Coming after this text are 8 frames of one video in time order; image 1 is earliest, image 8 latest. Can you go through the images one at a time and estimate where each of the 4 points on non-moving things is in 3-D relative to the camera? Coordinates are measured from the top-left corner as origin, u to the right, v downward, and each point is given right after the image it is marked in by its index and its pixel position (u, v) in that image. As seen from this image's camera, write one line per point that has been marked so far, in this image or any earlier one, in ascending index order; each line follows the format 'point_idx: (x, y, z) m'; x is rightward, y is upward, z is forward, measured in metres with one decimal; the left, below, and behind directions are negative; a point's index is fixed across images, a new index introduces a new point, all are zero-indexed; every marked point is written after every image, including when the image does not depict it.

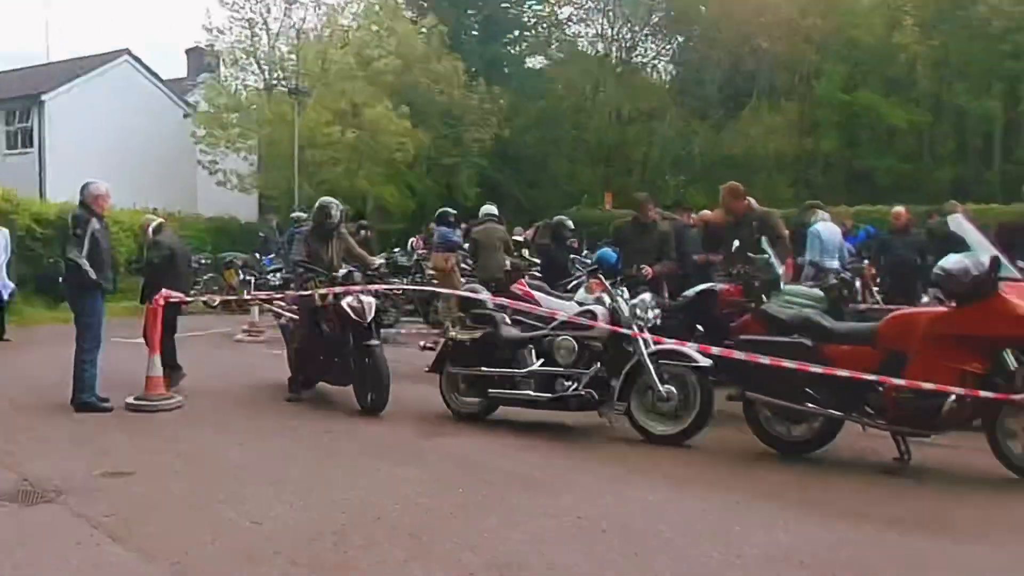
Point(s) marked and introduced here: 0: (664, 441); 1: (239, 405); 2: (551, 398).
0: (+0.8, -0.8, +7.5) m
1: (-1.8, -0.8, +8.9) m
2: (+0.2, -0.6, +7.7) m
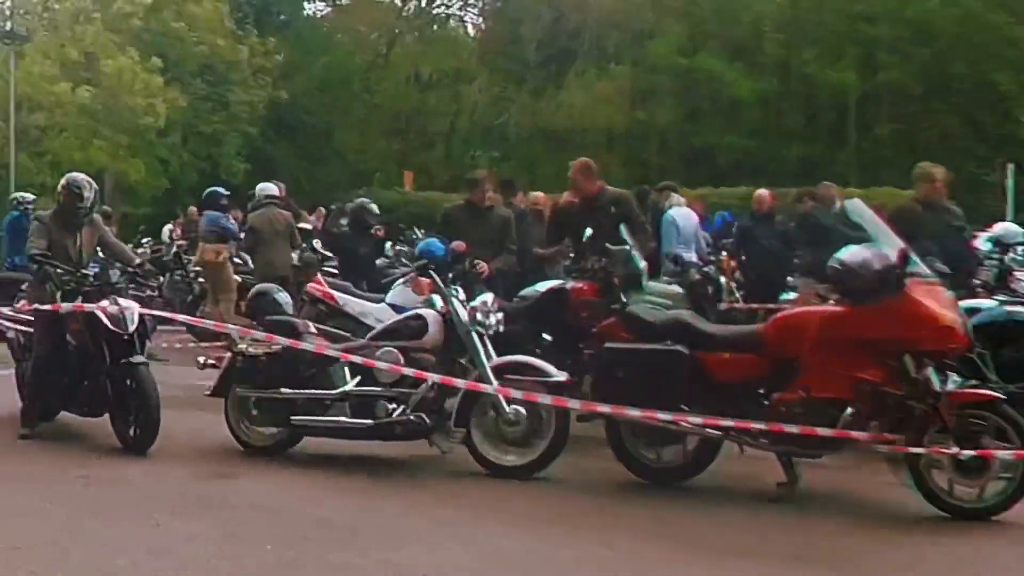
0: (0.0, -0.8, +6.0) m
1: (-2.8, -0.8, +7.0) m
2: (-0.6, -0.6, +6.1) m
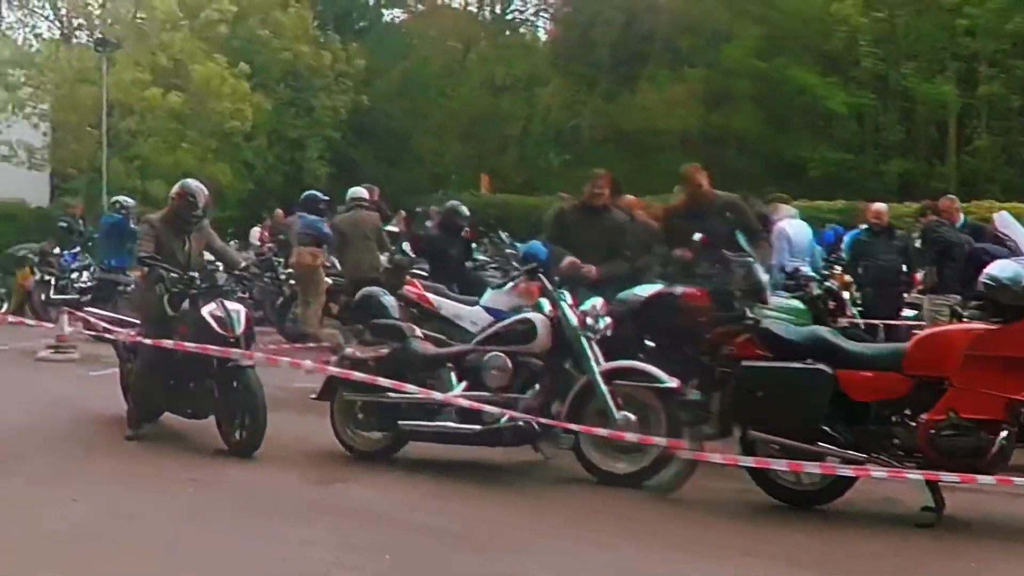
0: (+0.5, -0.8, +5.9) m
1: (-2.3, -0.8, +7.0) m
2: (-0.2, -0.6, +6.0) m
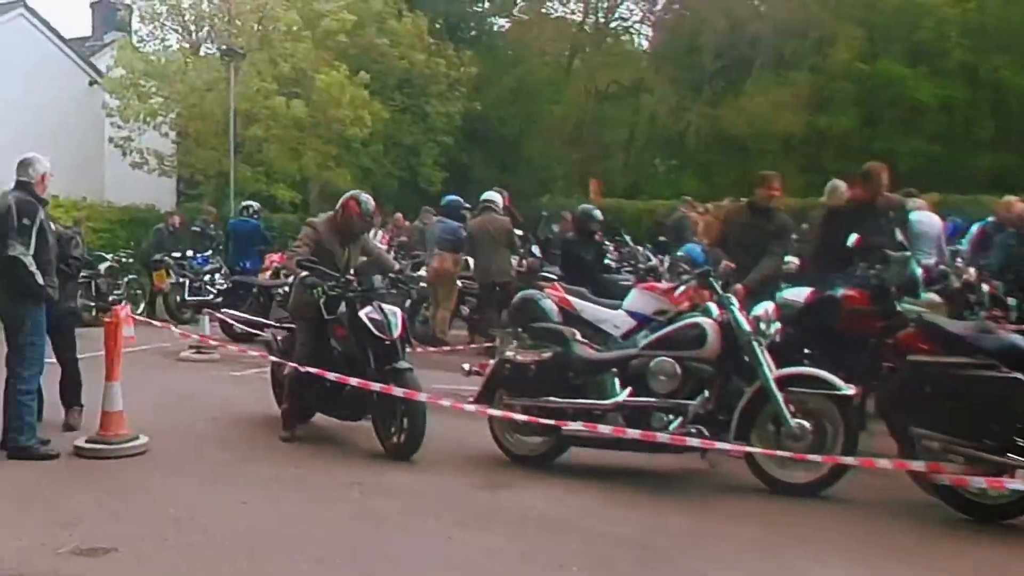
0: (+1.1, -0.8, +5.7) m
1: (-1.5, -0.8, +7.0) m
2: (+0.5, -0.6, +5.9) m
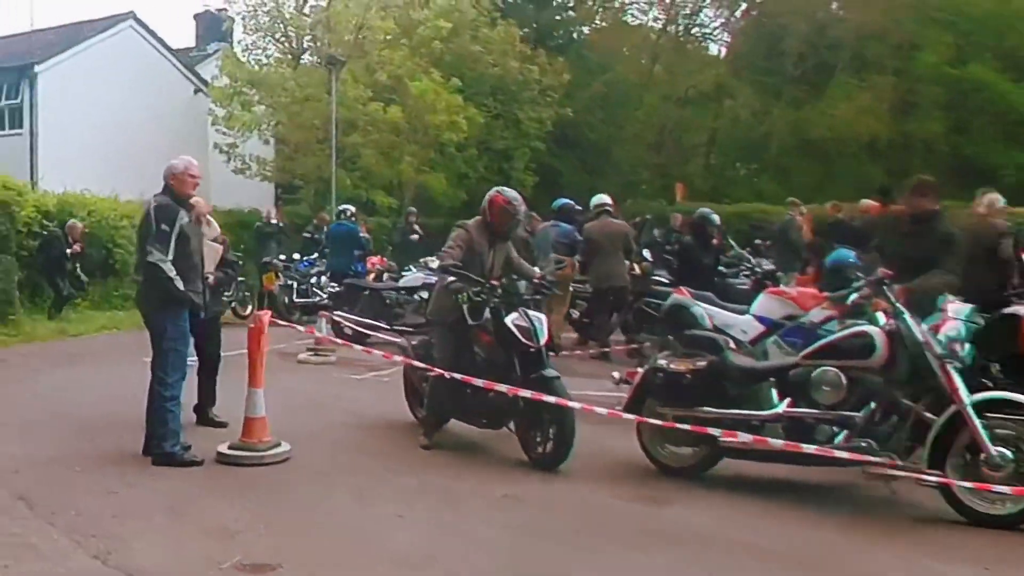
0: (+1.8, -0.9, +5.4) m
1: (-0.7, -0.8, +6.9) m
2: (+1.2, -0.7, +5.6) m
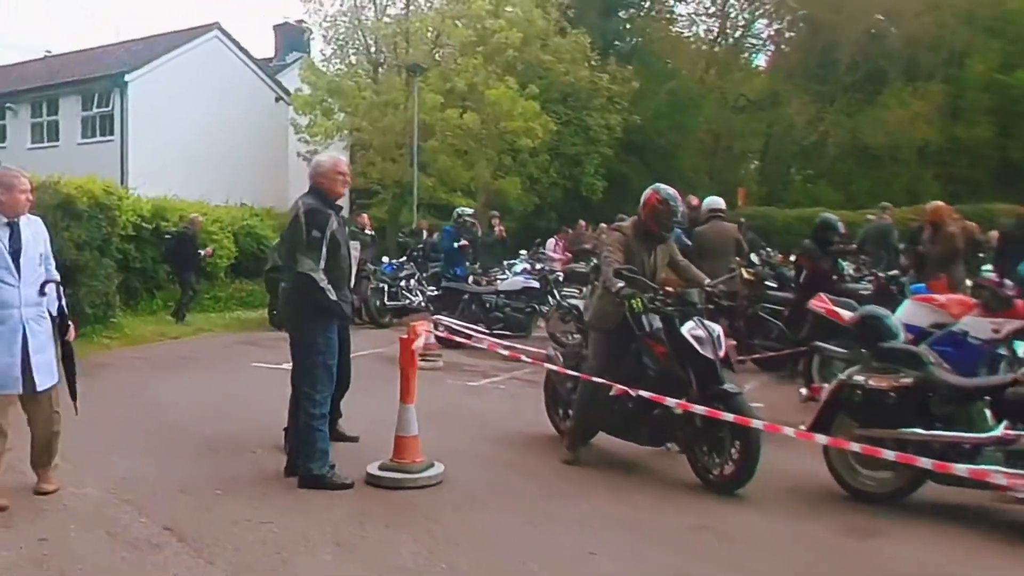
0: (+2.4, -0.9, +4.7) m
1: (0.0, -0.8, +6.4) m
2: (+1.9, -0.7, +4.9) m
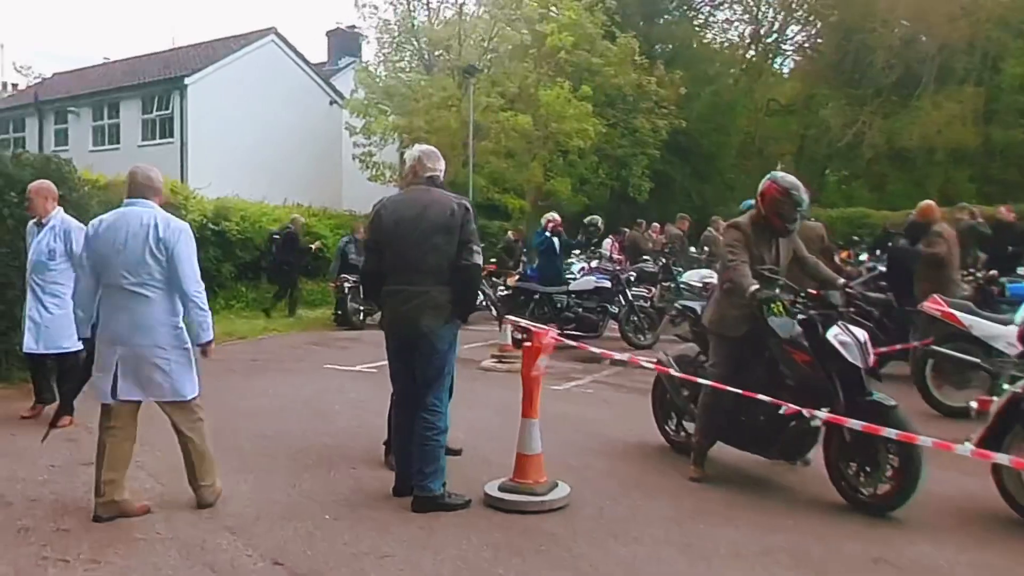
0: (+2.9, -0.9, +4.0) m
1: (+0.5, -0.8, +5.8) m
2: (+2.3, -0.7, +4.3) m
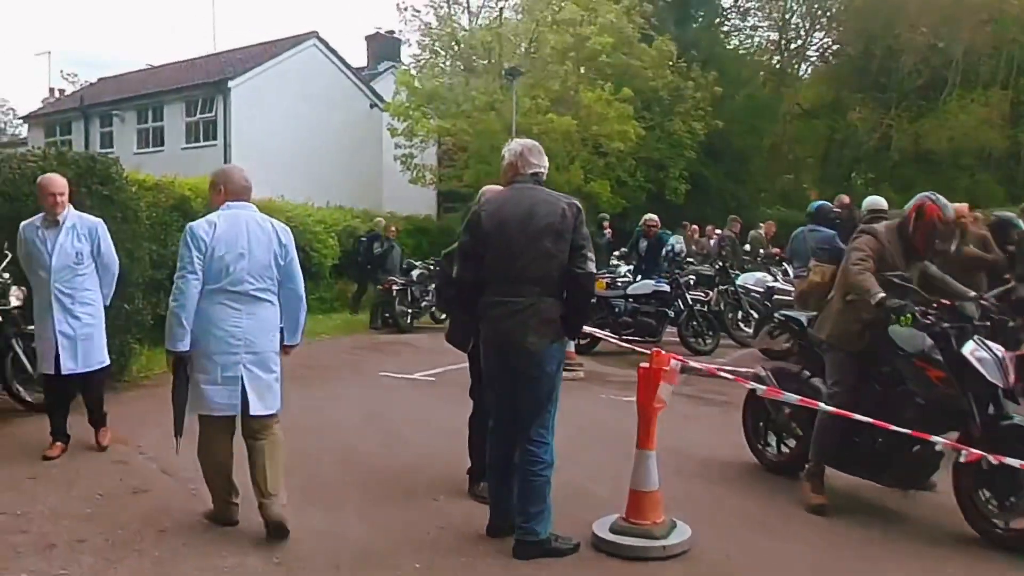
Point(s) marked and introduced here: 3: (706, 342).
0: (+3.2, -0.9, +3.3) m
1: (+0.9, -0.9, +5.1) m
2: (+2.6, -0.7, +3.6) m
3: (+1.9, -0.5, +12.8) m
